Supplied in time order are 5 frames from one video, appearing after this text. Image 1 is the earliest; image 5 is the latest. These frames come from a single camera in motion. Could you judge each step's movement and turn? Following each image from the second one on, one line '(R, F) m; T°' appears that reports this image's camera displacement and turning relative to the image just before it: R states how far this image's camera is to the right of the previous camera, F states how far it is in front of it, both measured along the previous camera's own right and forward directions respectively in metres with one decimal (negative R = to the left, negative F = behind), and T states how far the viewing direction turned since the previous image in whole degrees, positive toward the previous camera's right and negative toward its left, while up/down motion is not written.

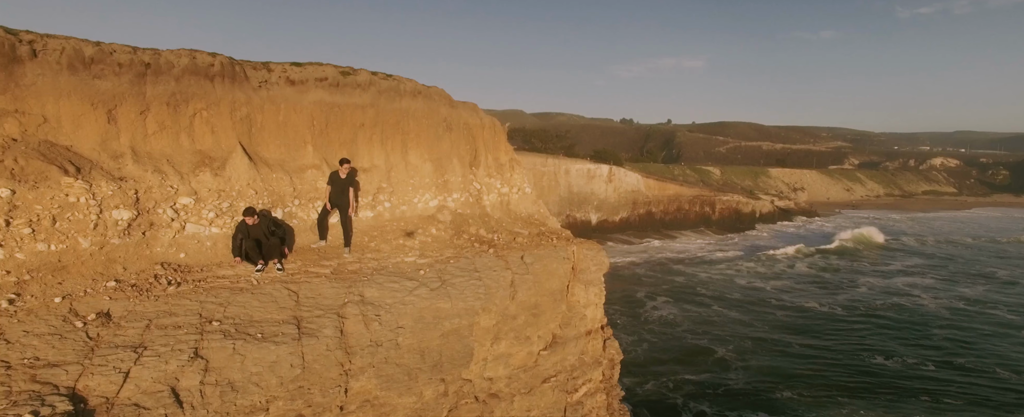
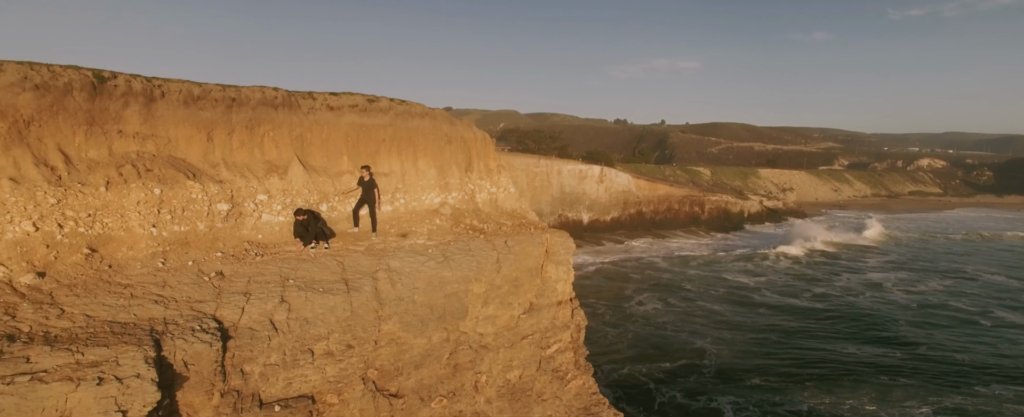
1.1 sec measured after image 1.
(+0.1, -1.7) m; +1°
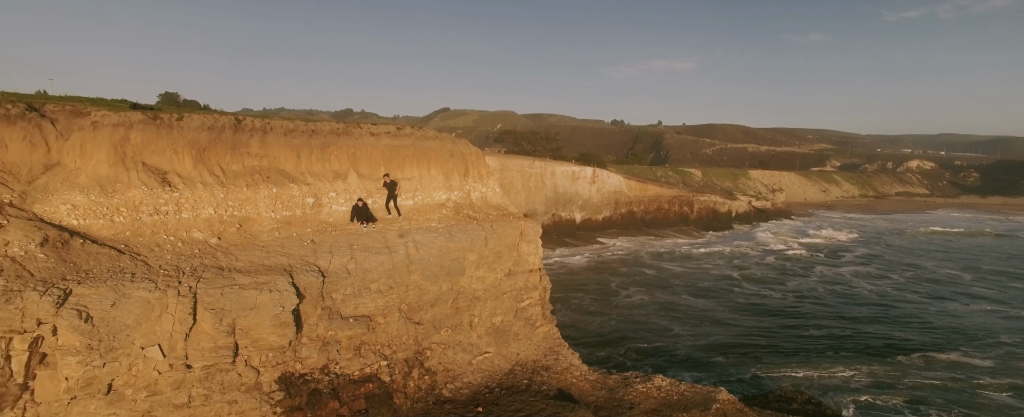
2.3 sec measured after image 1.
(+0.2, -3.2) m; 0°
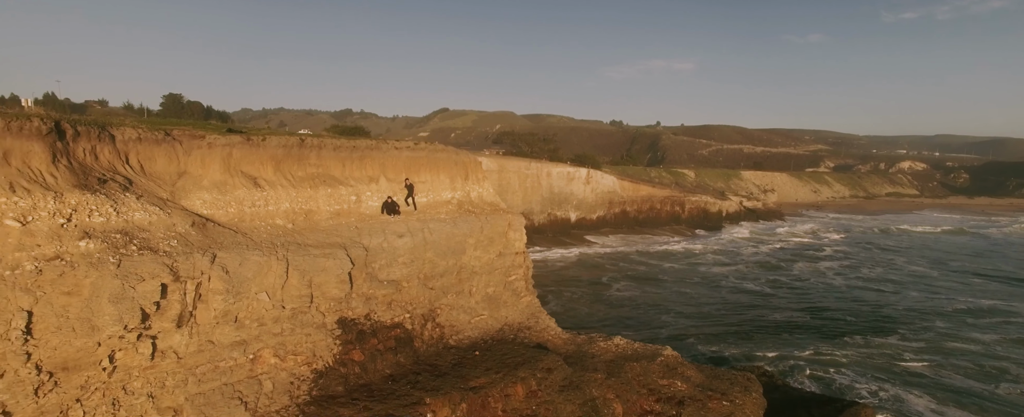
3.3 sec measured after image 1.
(+0.2, -3.2) m; 0°
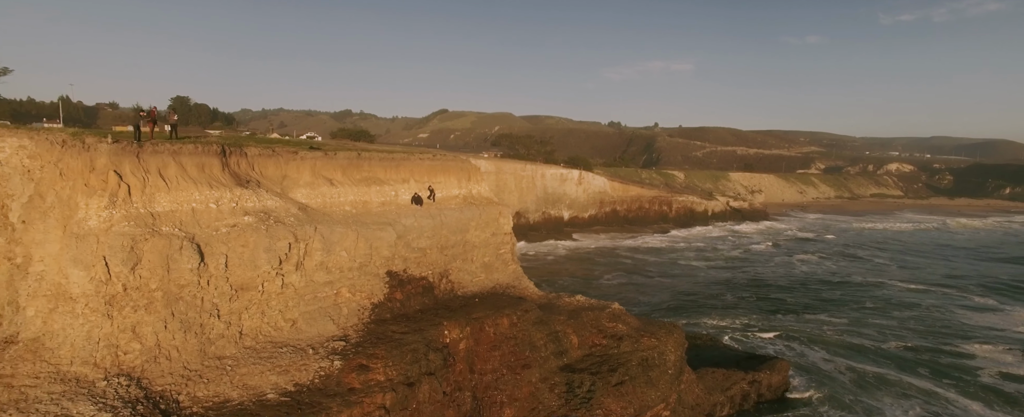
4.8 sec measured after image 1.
(+0.3, -5.6) m; 0°
